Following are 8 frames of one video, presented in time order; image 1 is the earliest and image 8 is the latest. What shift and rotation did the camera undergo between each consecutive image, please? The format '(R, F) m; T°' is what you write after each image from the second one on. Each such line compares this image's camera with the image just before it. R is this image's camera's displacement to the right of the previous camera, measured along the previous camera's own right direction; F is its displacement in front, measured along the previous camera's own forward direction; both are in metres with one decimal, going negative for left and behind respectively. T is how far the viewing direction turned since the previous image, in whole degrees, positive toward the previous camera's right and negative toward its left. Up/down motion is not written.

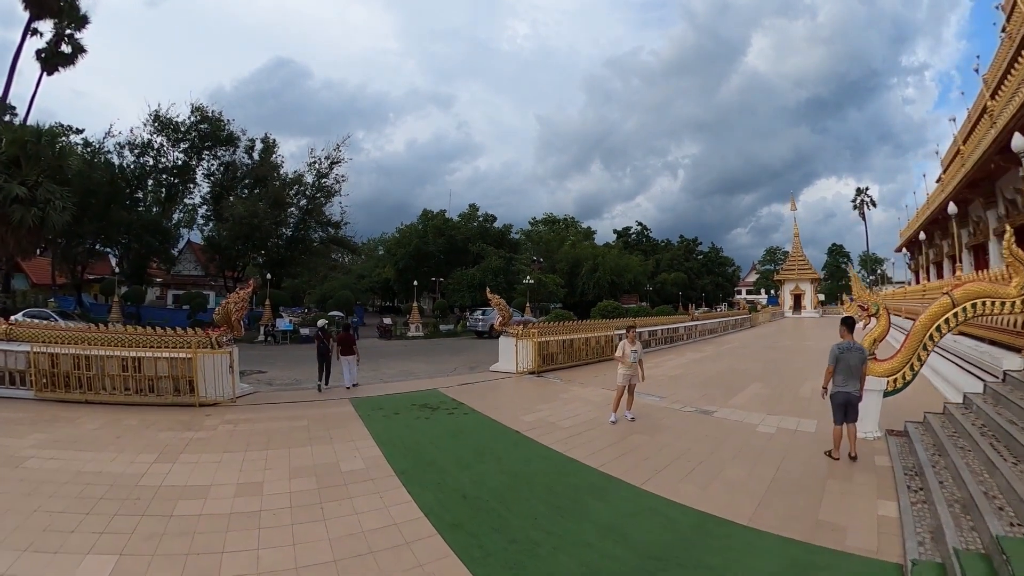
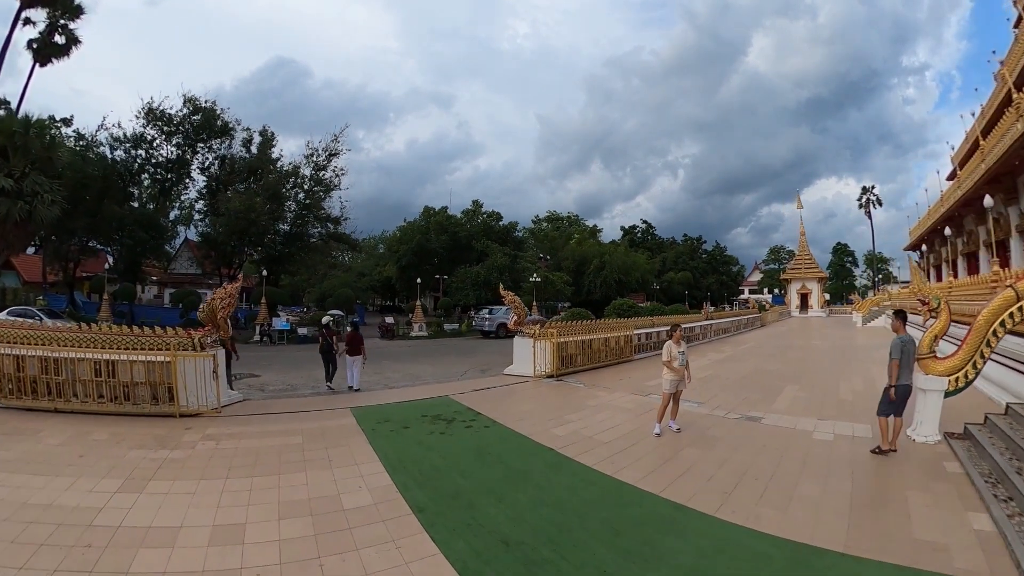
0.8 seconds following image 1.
(-0.2, +0.8) m; 0°
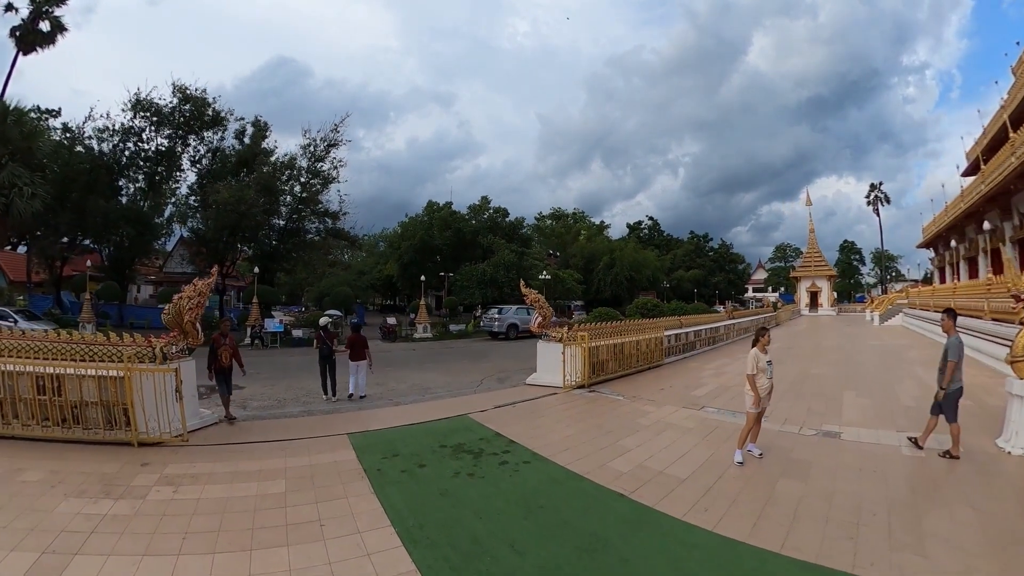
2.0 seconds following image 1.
(-0.3, +1.2) m; 0°
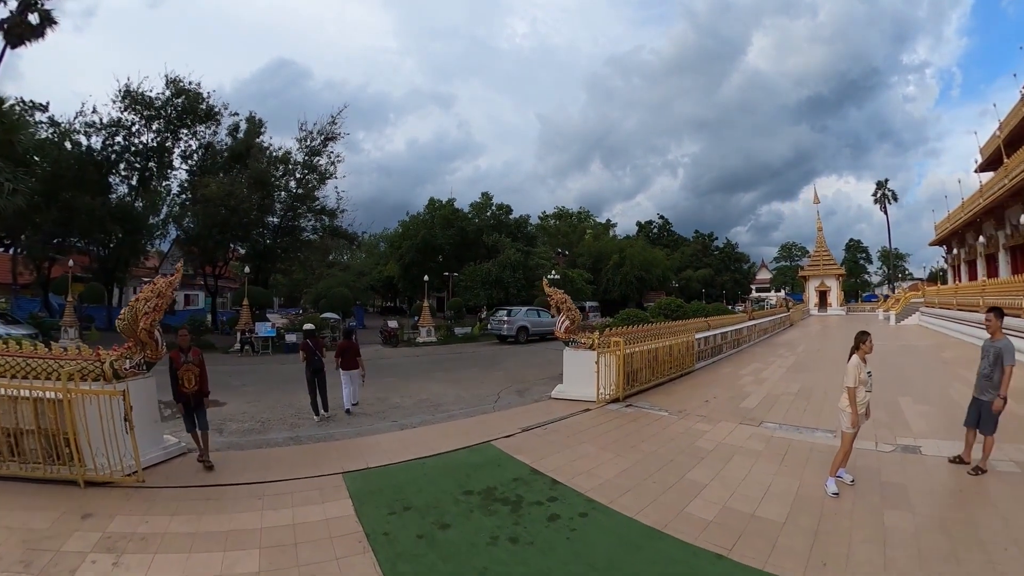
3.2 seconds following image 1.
(-0.2, +1.1) m; 0°
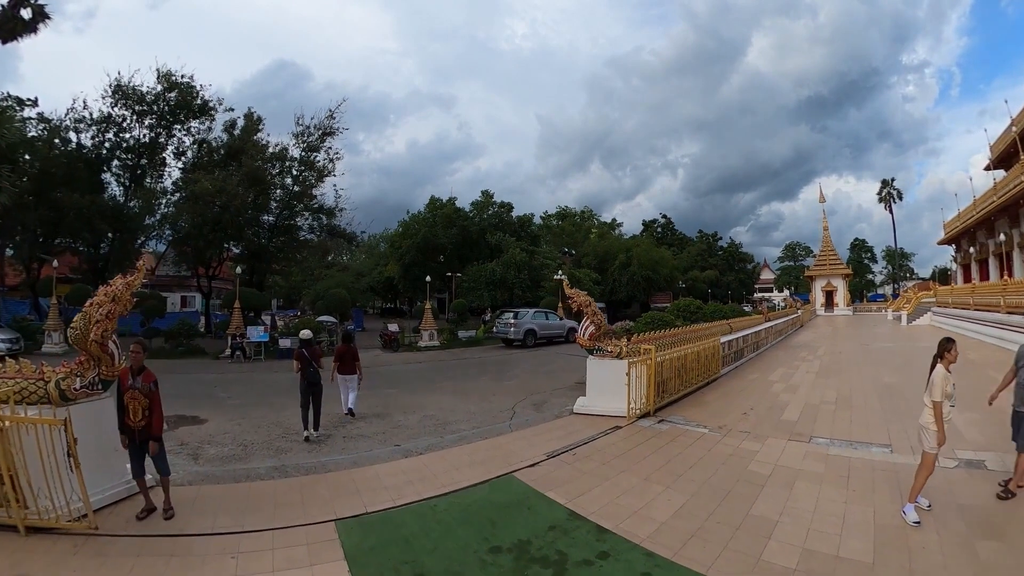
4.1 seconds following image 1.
(-0.1, +0.8) m; 0°
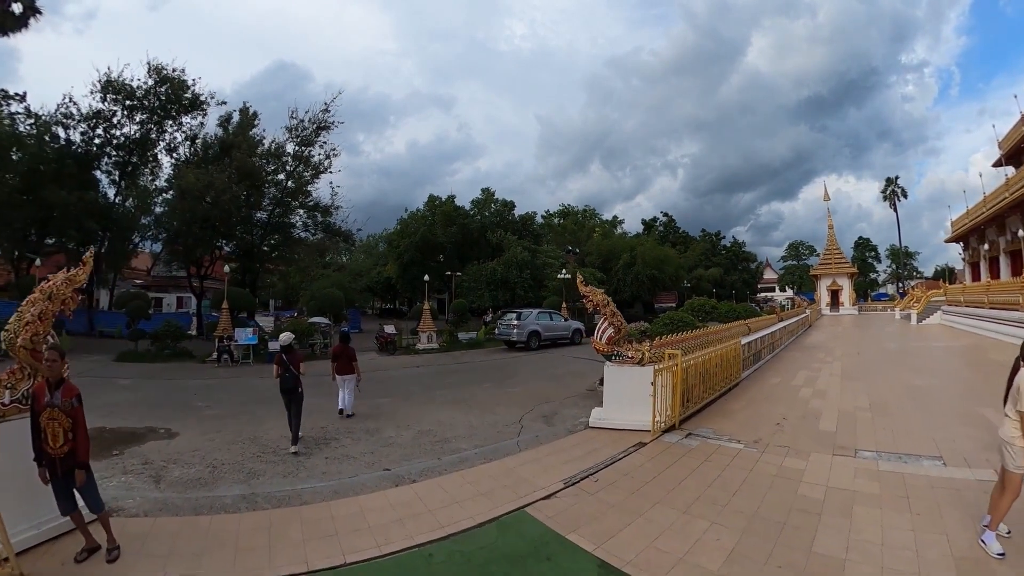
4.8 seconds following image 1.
(-0.1, +0.7) m; 0°
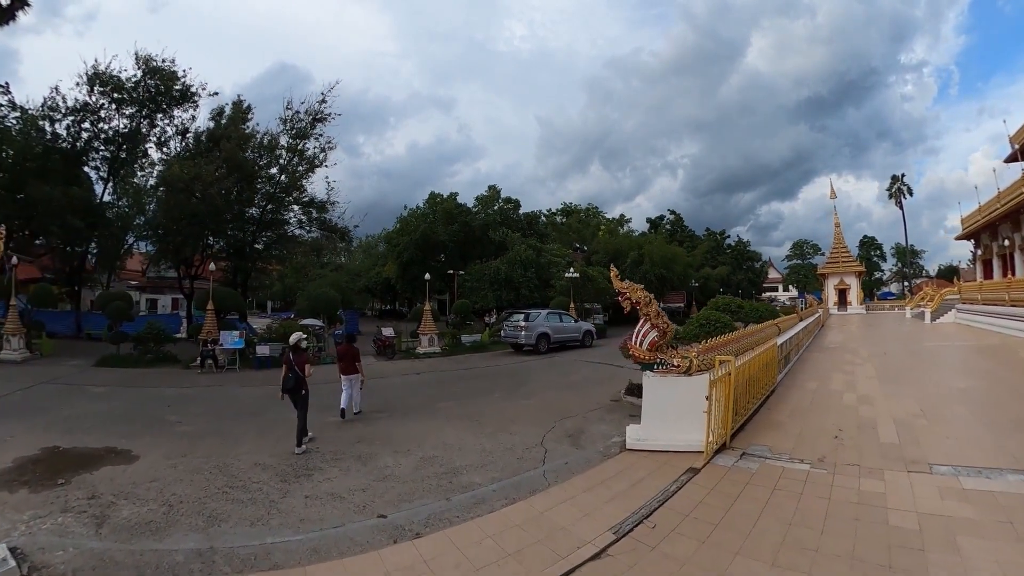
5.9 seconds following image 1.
(-0.1, +0.9) m; 0°
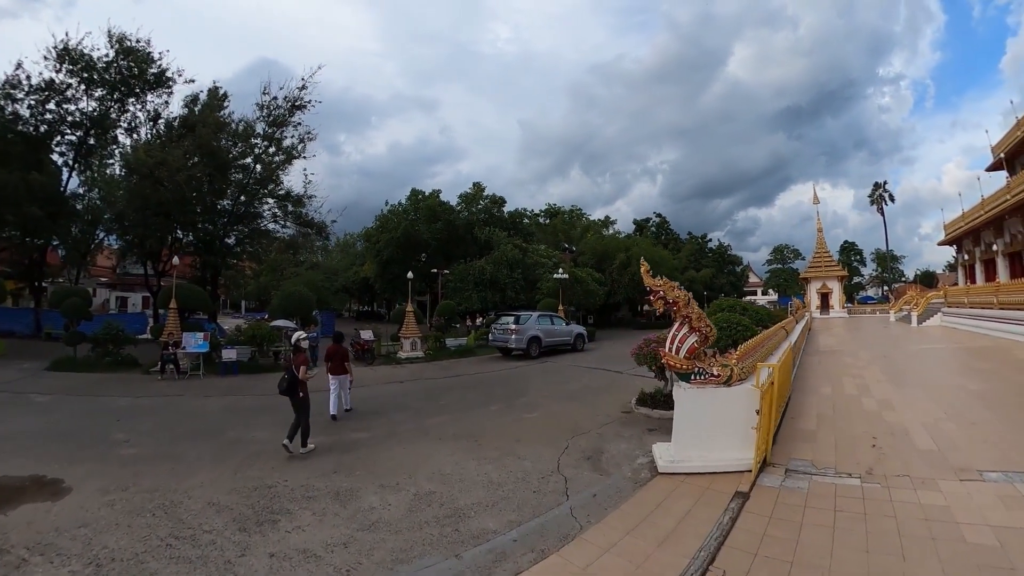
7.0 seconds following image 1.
(-0.2, +0.8) m; +2°
